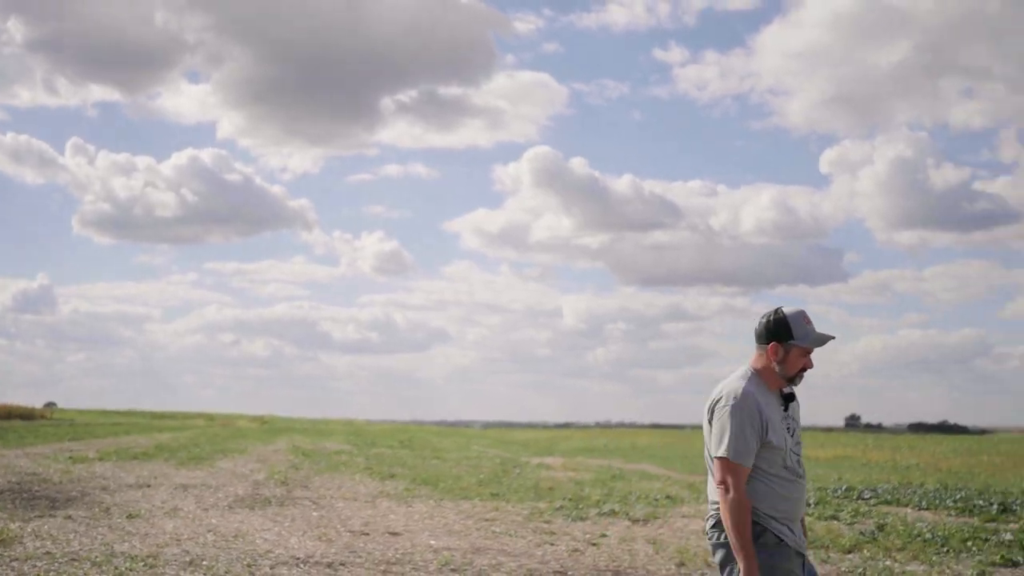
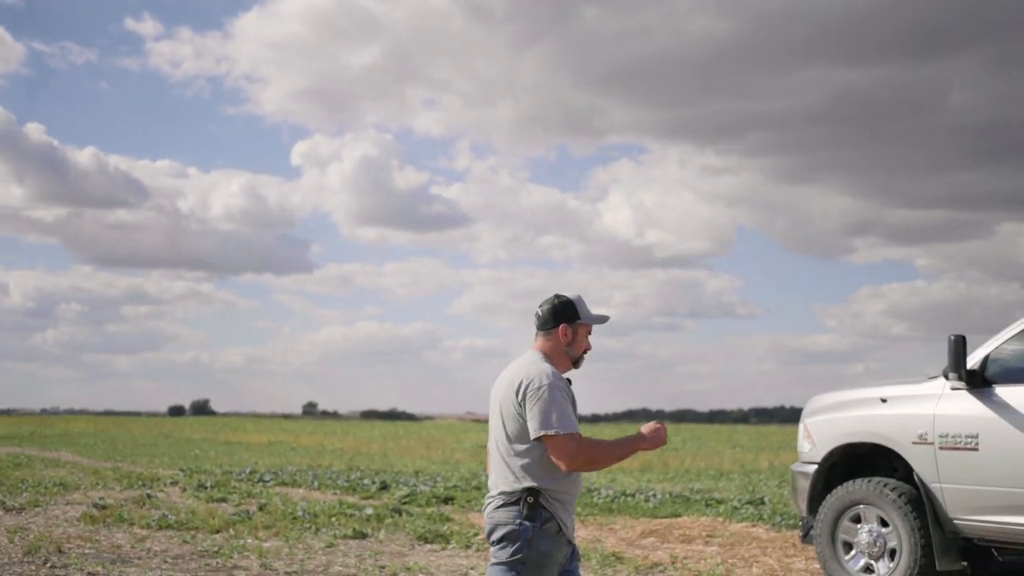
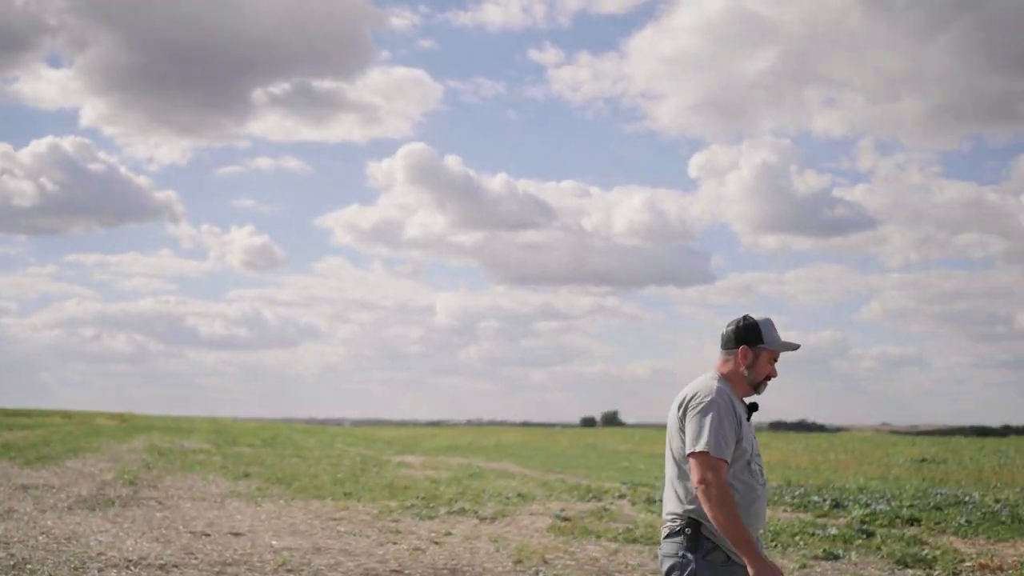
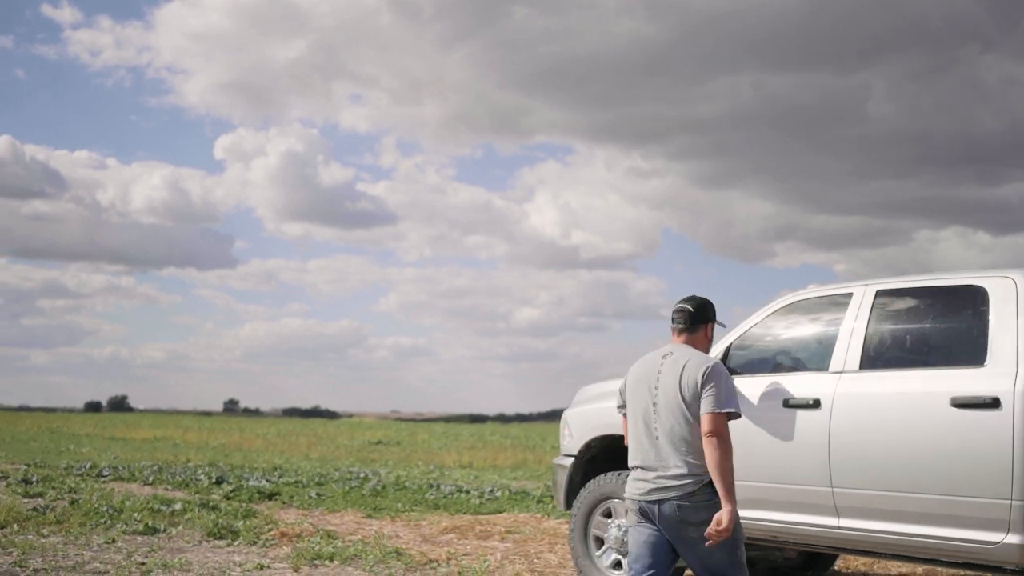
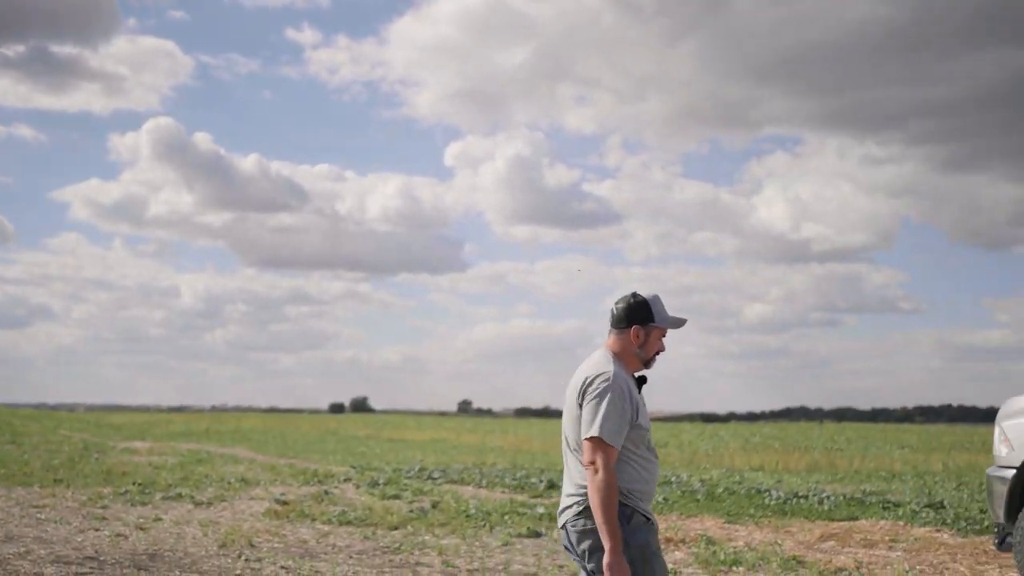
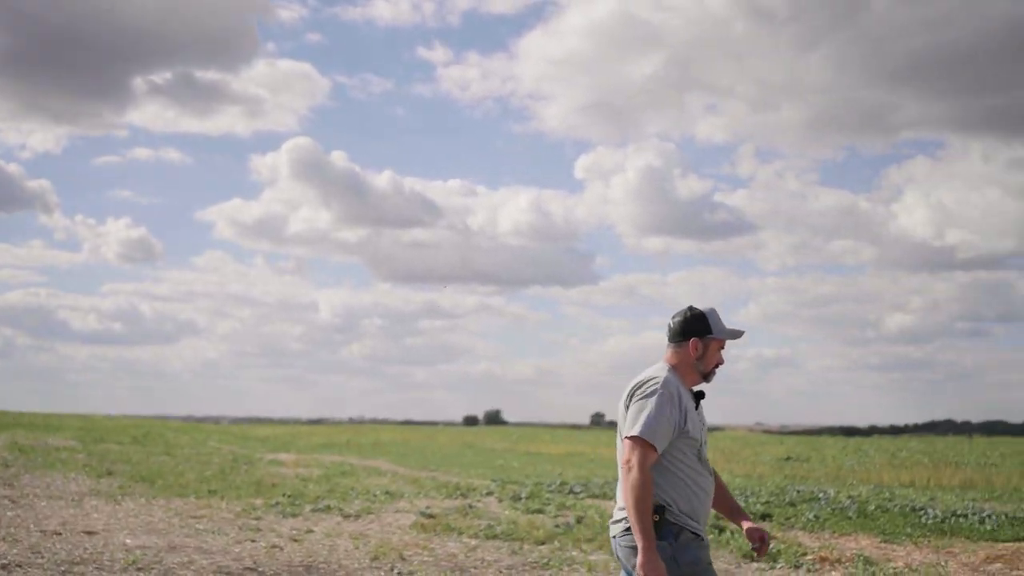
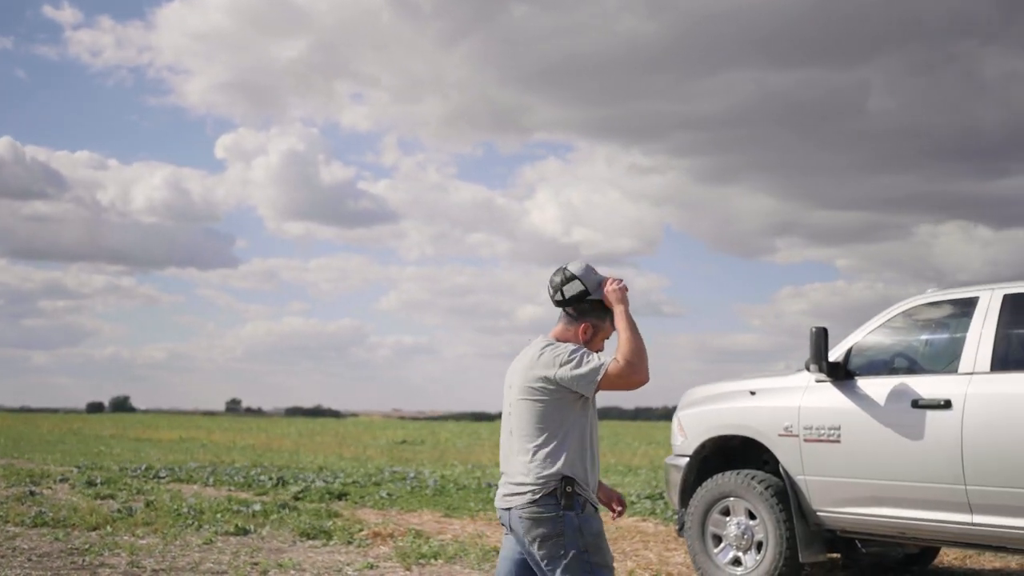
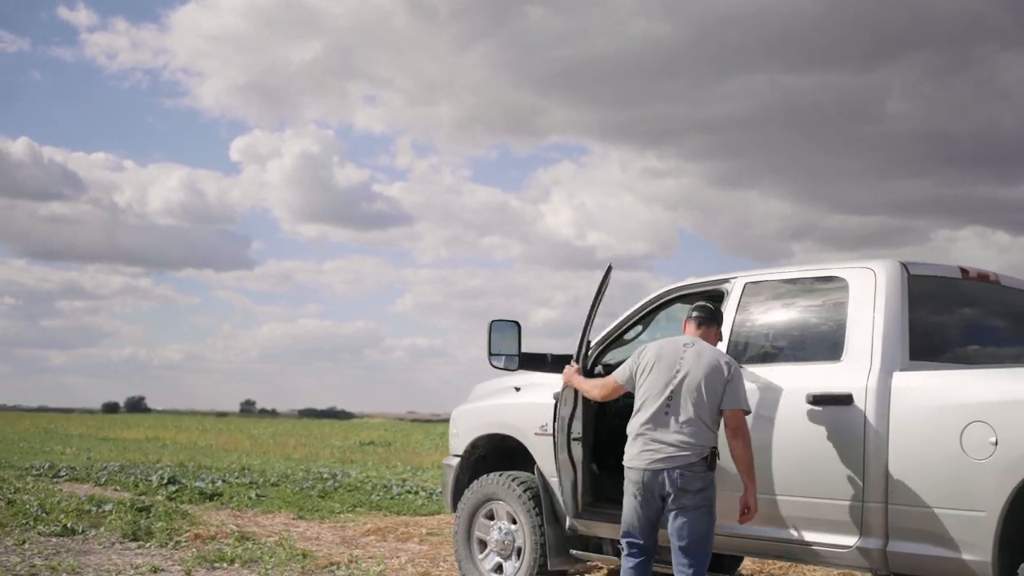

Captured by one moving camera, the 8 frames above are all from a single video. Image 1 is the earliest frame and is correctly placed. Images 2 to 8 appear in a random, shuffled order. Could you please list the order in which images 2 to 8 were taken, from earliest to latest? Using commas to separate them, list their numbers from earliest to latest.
3, 6, 5, 2, 7, 4, 8
